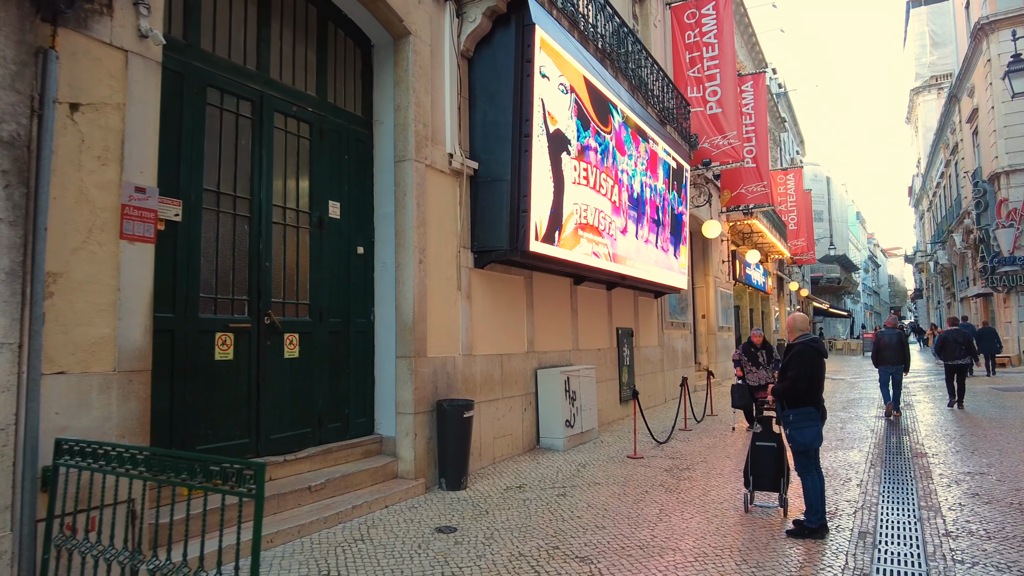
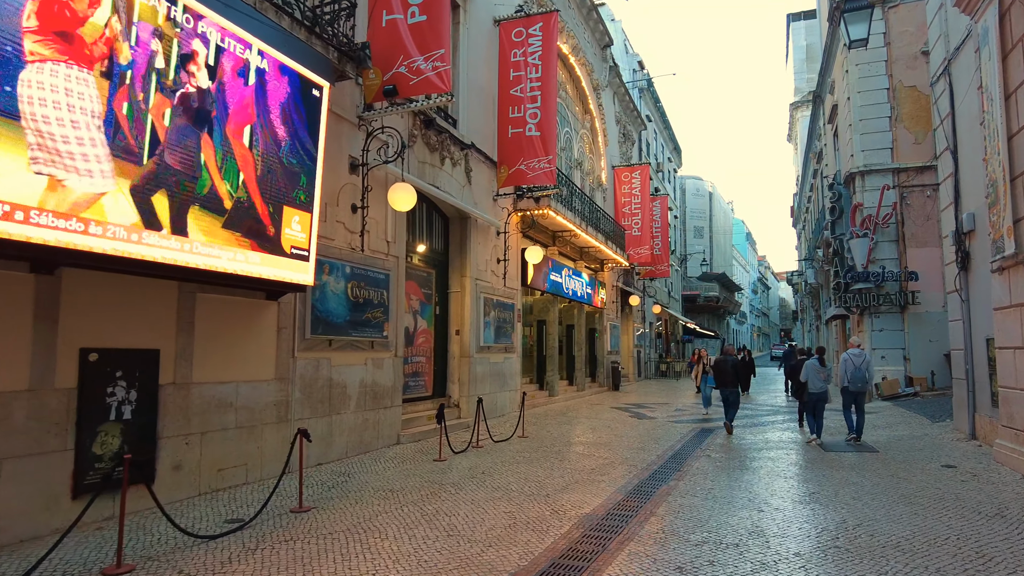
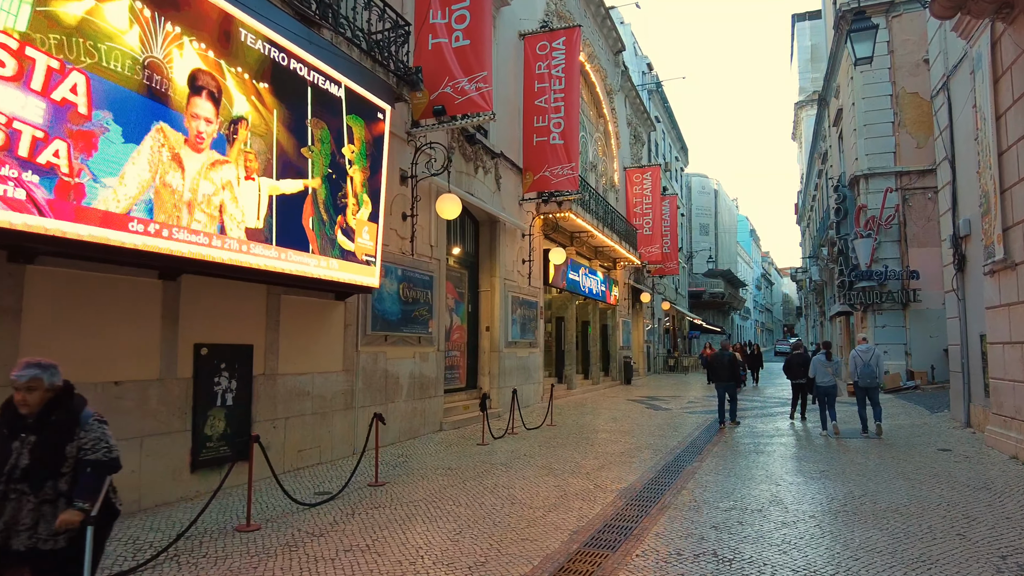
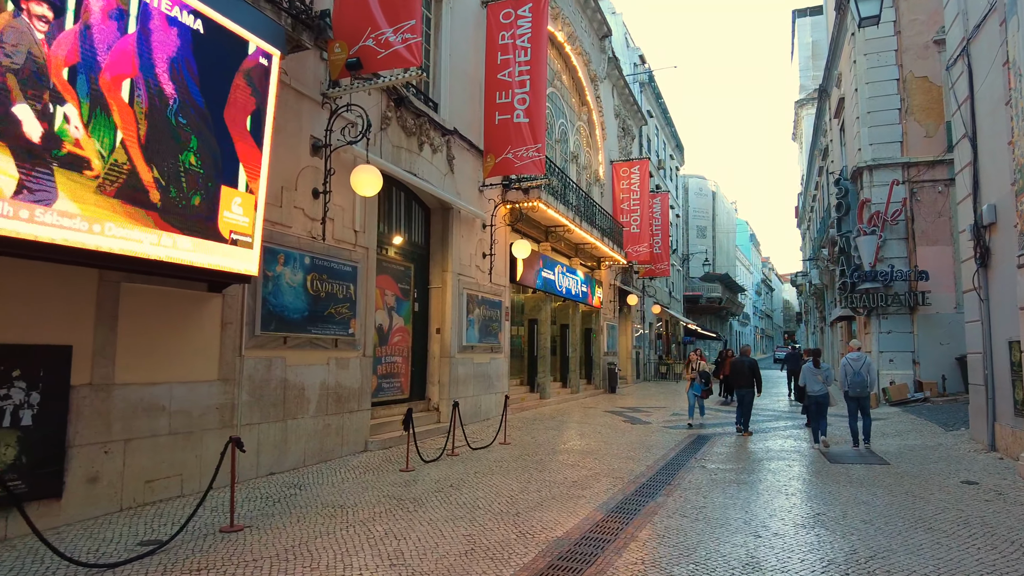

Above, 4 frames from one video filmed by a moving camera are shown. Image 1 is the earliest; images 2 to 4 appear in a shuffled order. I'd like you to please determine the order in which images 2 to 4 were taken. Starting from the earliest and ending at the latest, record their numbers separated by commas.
3, 2, 4
